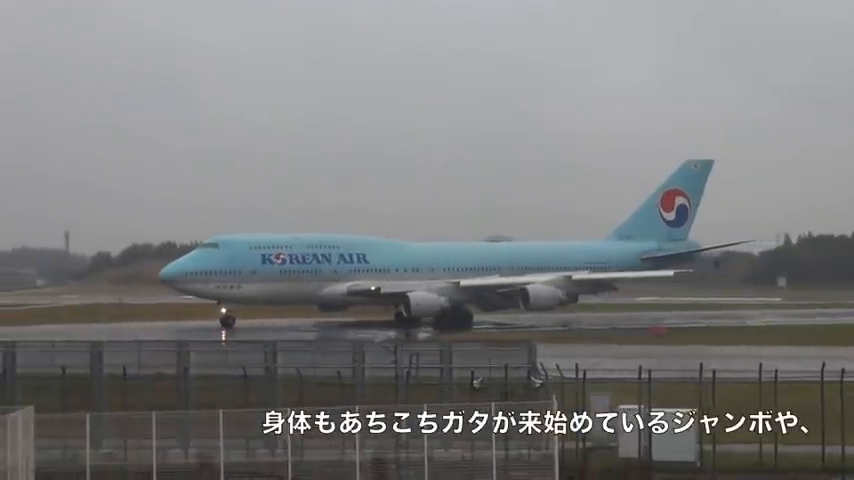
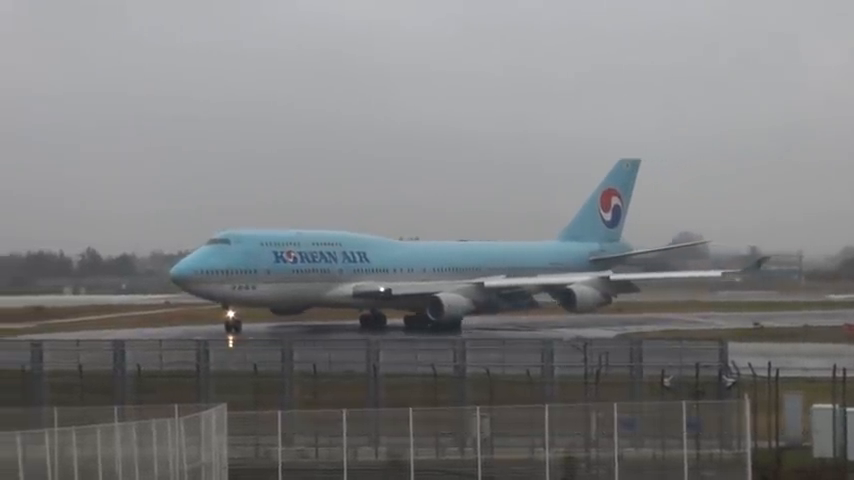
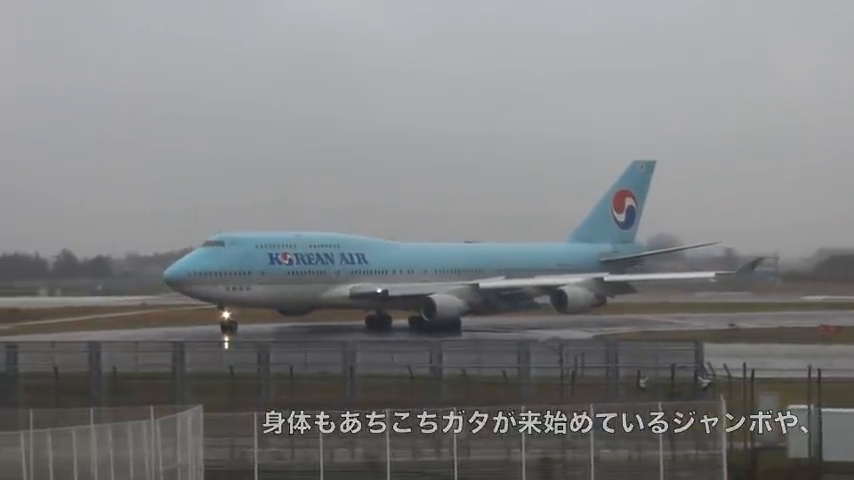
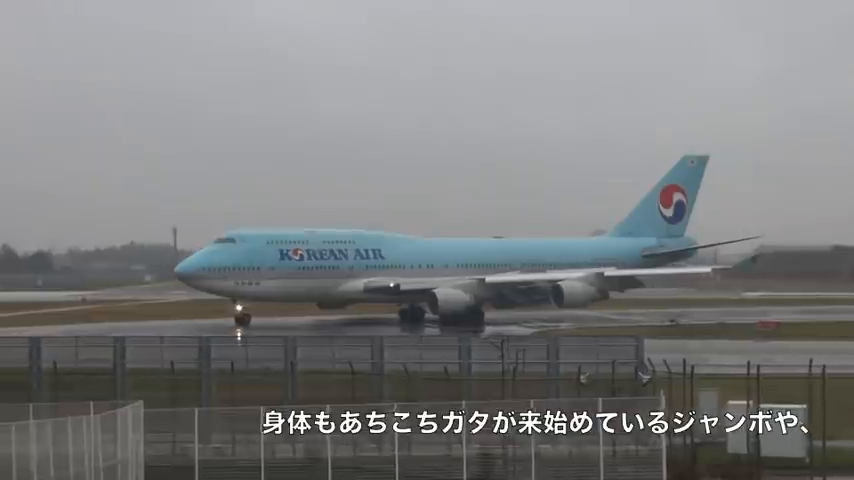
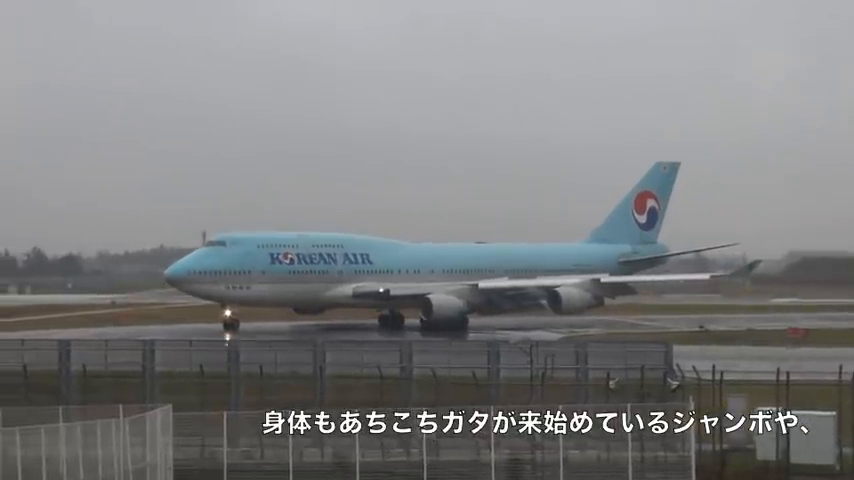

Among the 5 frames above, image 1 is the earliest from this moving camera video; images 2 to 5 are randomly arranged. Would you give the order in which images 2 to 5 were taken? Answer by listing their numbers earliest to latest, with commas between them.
4, 5, 3, 2
